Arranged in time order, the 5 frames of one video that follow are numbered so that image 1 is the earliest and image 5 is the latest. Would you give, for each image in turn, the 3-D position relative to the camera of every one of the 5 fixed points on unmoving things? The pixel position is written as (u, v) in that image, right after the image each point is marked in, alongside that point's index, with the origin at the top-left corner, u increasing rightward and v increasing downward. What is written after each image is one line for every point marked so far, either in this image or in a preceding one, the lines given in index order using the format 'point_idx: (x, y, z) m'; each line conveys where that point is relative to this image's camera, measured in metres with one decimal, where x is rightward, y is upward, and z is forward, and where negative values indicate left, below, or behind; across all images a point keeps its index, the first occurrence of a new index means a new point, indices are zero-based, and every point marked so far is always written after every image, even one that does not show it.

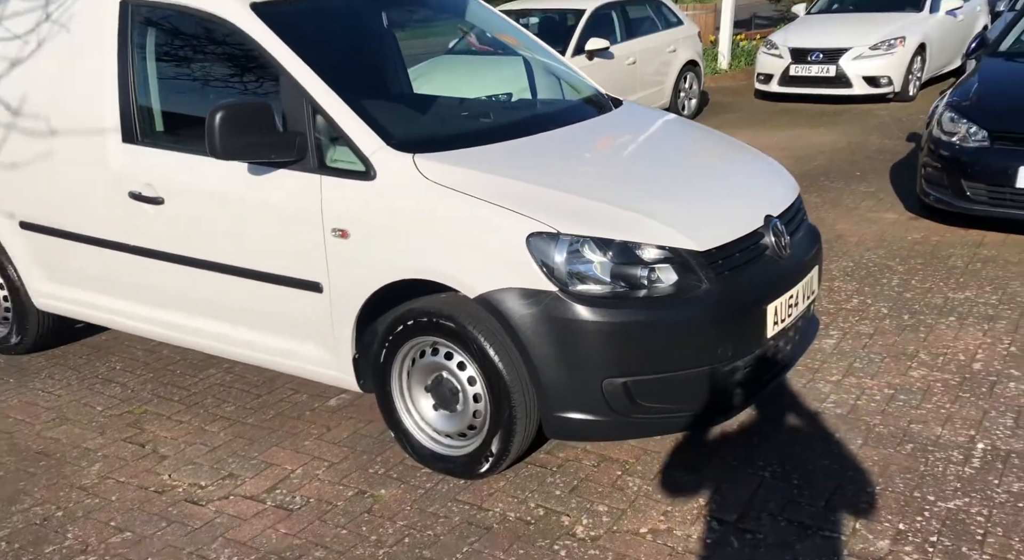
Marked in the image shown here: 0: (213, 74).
0: (-1.2, +0.8, +3.9) m
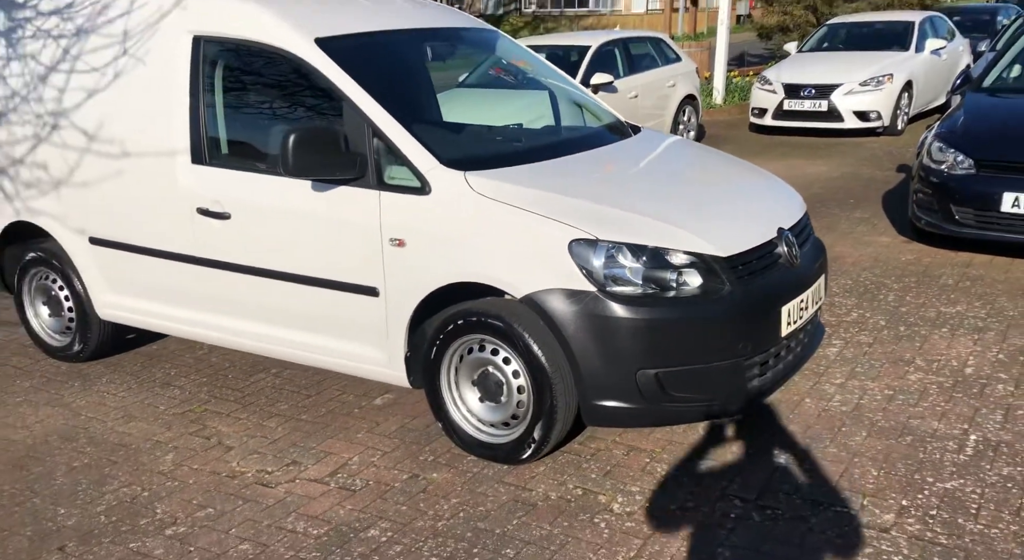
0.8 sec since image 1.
0: (-1.0, +0.8, +4.3) m
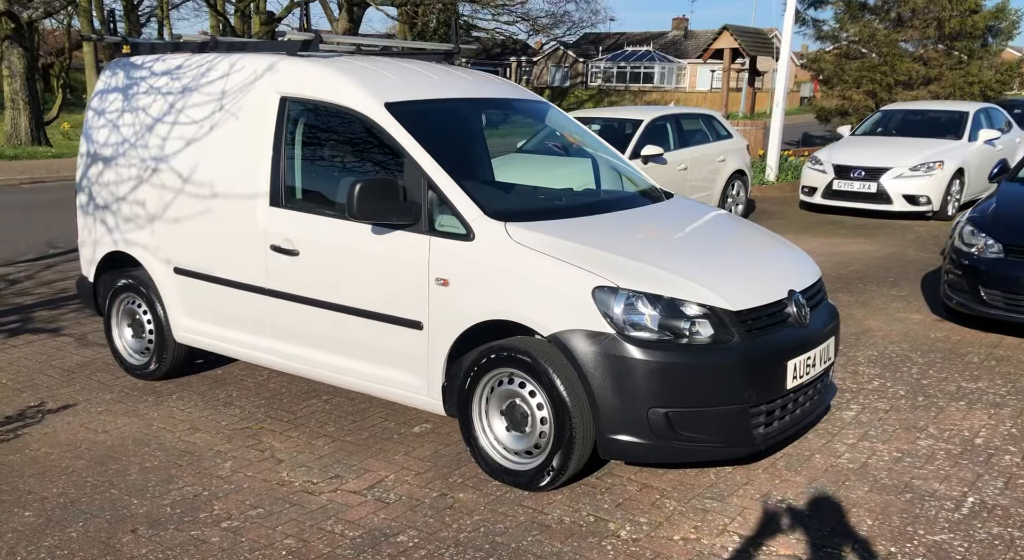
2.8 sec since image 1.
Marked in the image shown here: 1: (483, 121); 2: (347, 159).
0: (-0.8, +0.6, +4.8) m
1: (-0.2, +0.9, +5.2) m
2: (-0.9, +0.6, +4.9) m
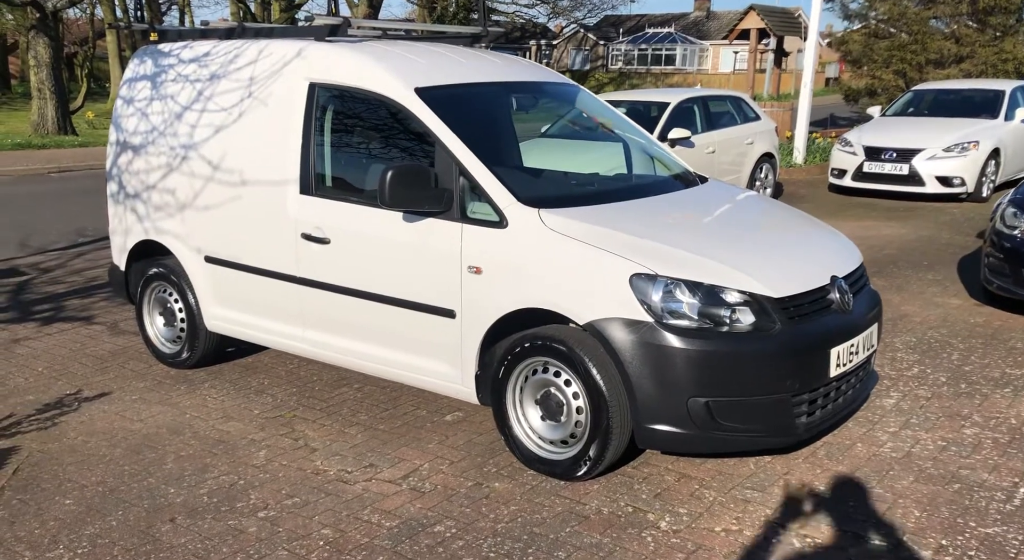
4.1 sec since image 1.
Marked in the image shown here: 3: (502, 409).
0: (-0.7, +0.7, +4.8) m
1: (0.0, +0.9, +5.1) m
2: (-0.7, +0.7, +4.8) m
3: (0.0, -0.6, +4.3) m
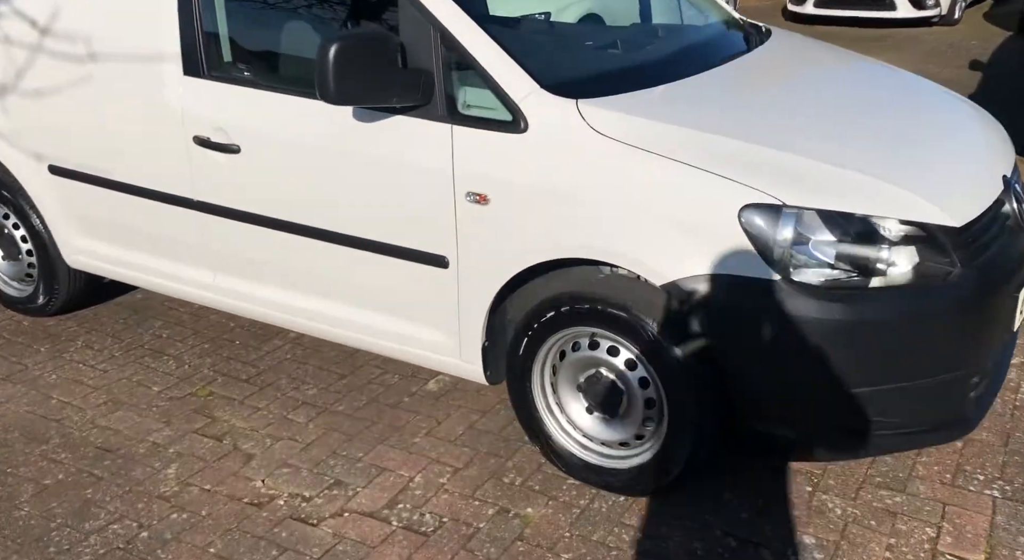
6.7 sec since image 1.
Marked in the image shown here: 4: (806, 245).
0: (-0.7, +0.9, +3.1) m
1: (-0.1, +1.3, +3.4) m
2: (-0.7, +1.0, +3.1) m
3: (0.0, -0.4, +3.0) m
4: (+0.8, +0.1, +2.5) m
